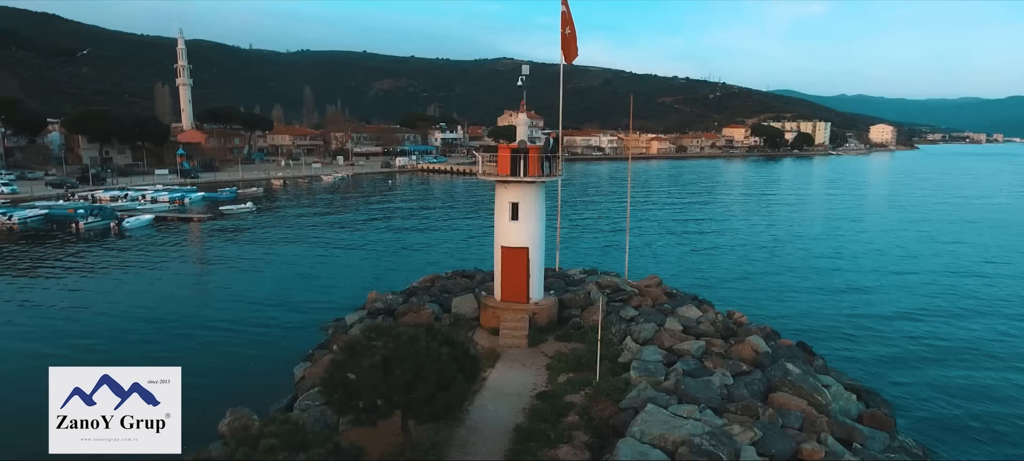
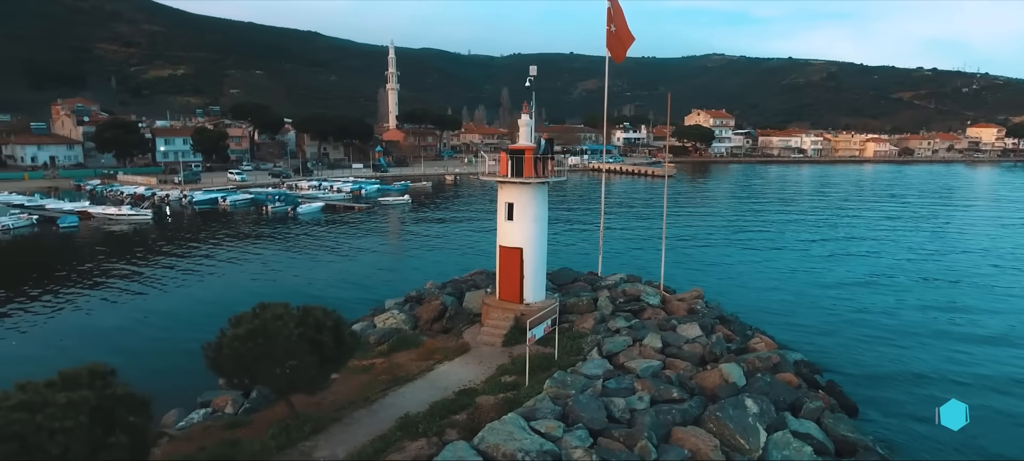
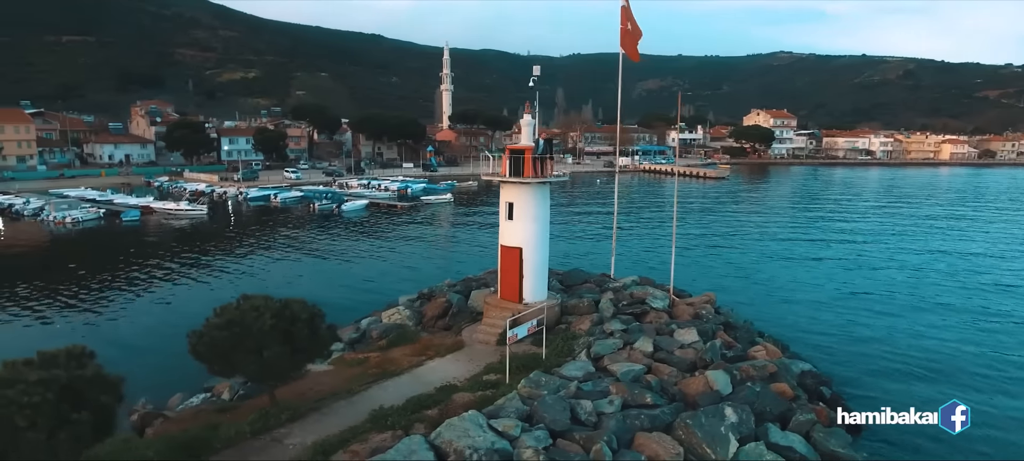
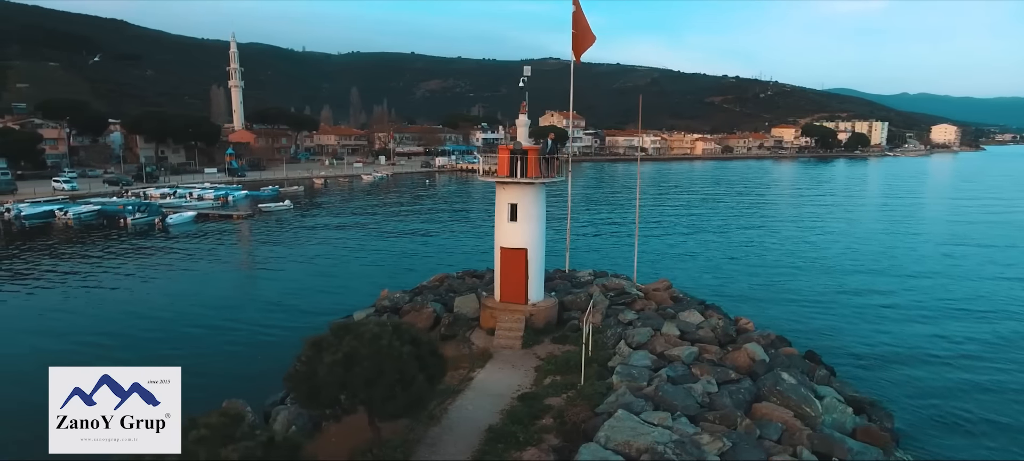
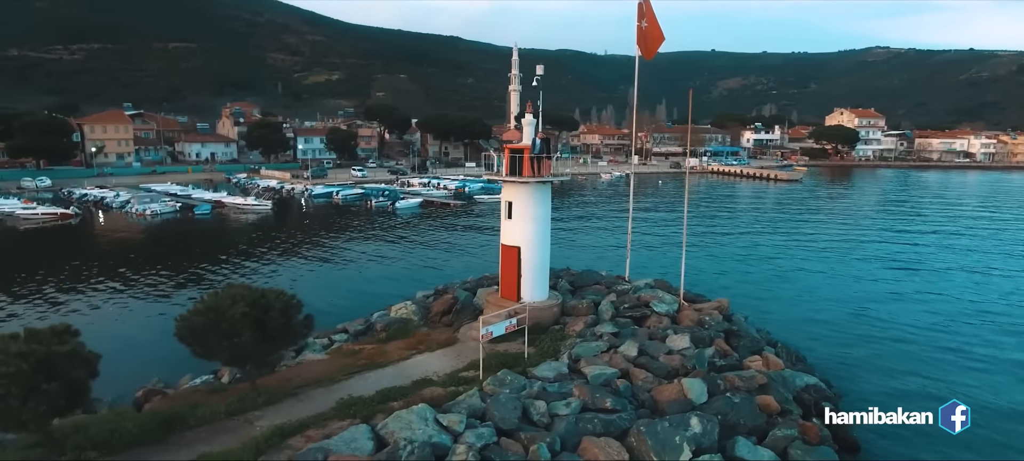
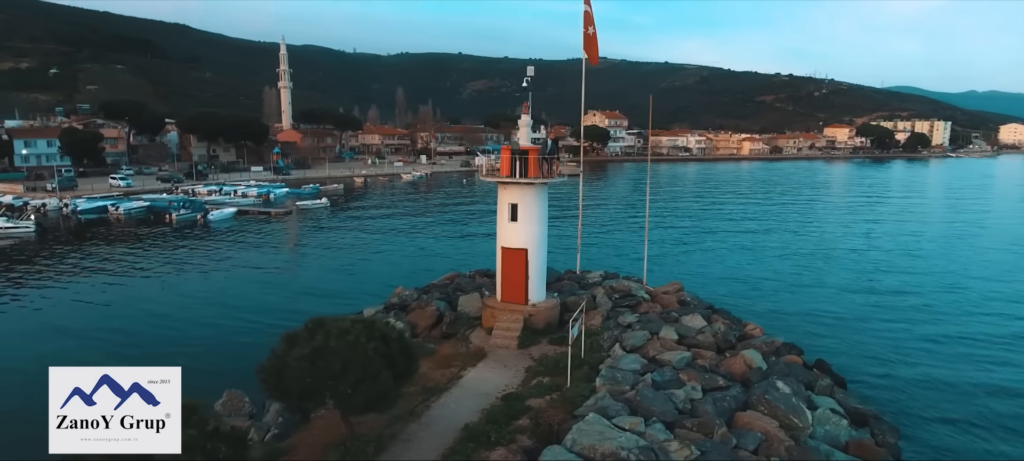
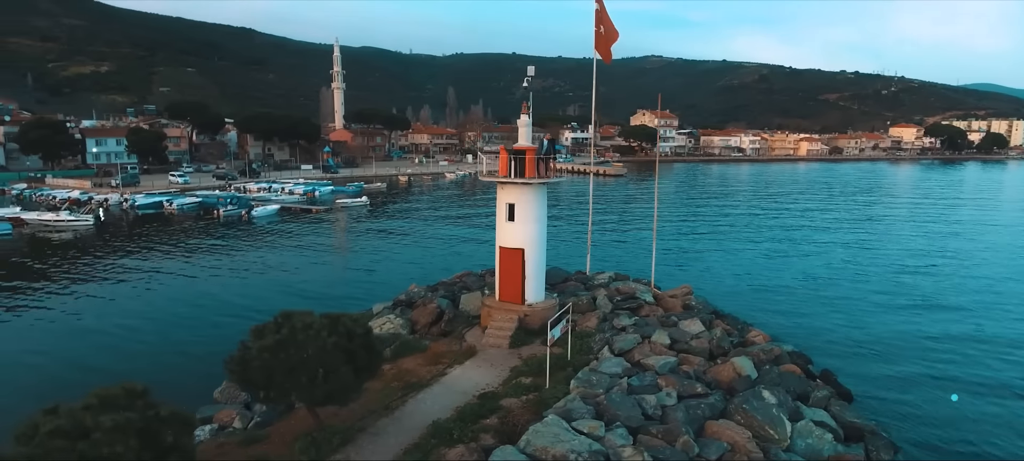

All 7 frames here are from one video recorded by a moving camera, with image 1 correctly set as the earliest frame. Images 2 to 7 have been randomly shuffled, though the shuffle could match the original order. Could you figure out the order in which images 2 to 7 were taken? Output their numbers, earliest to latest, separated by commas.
4, 6, 7, 2, 3, 5
